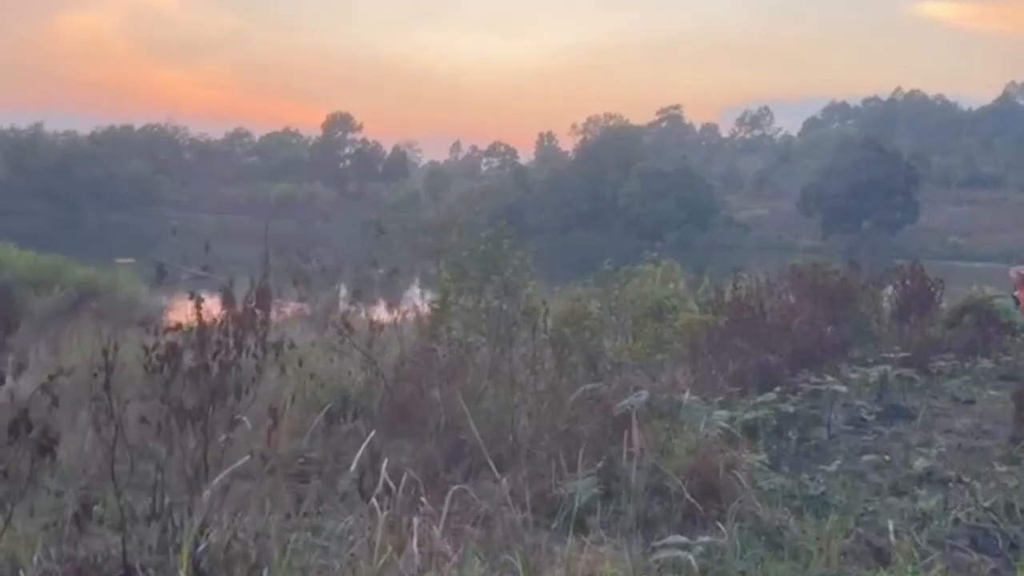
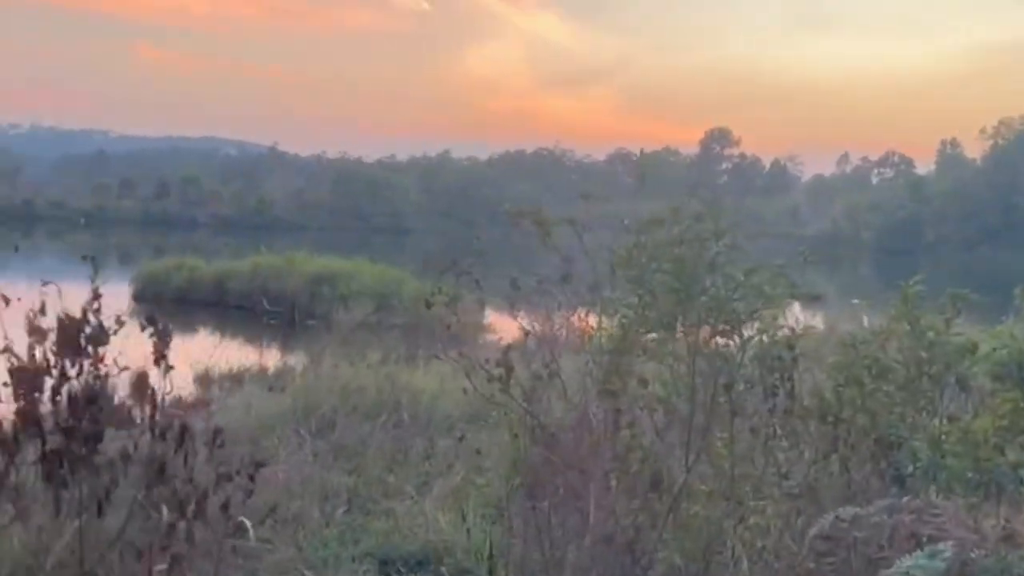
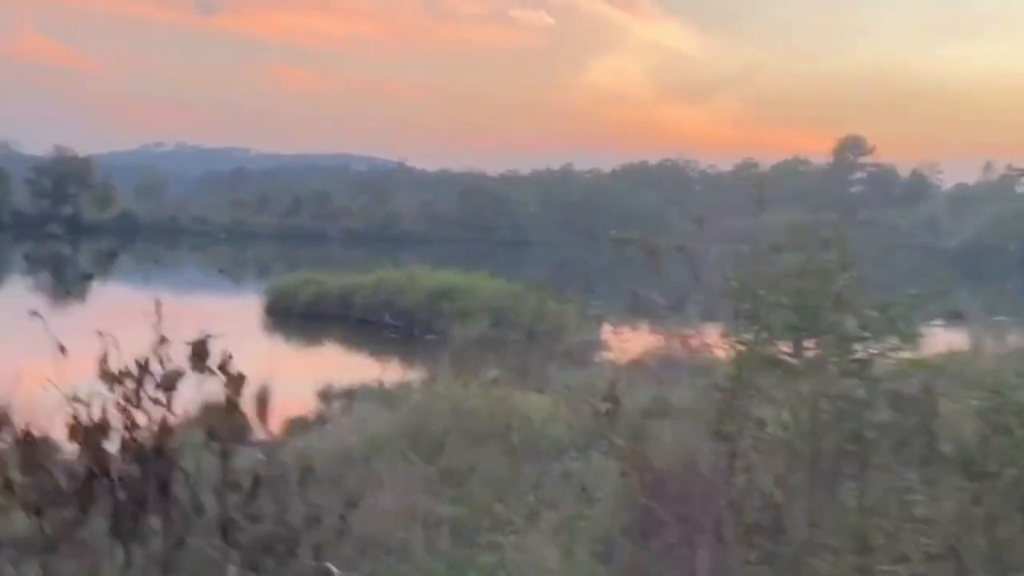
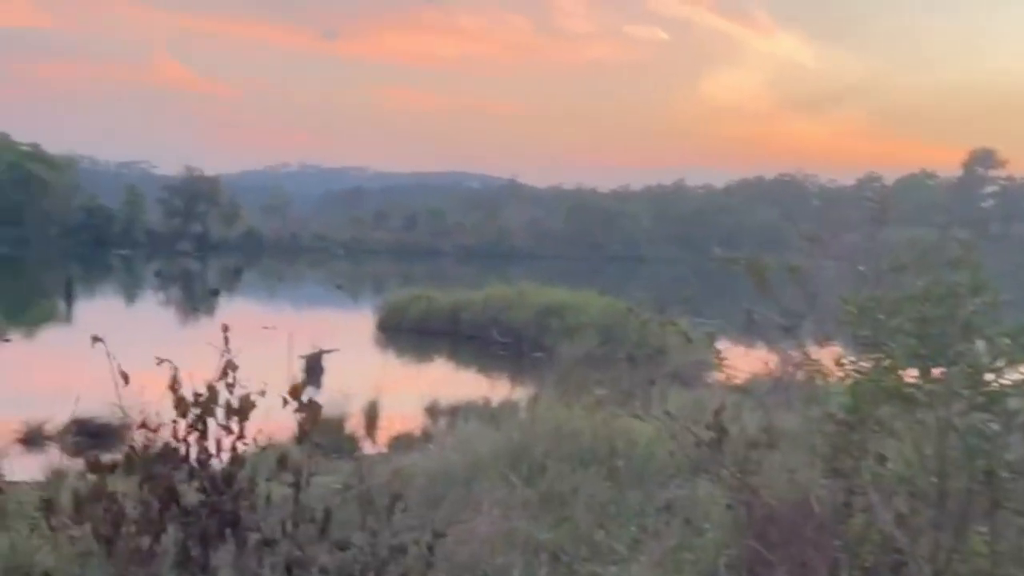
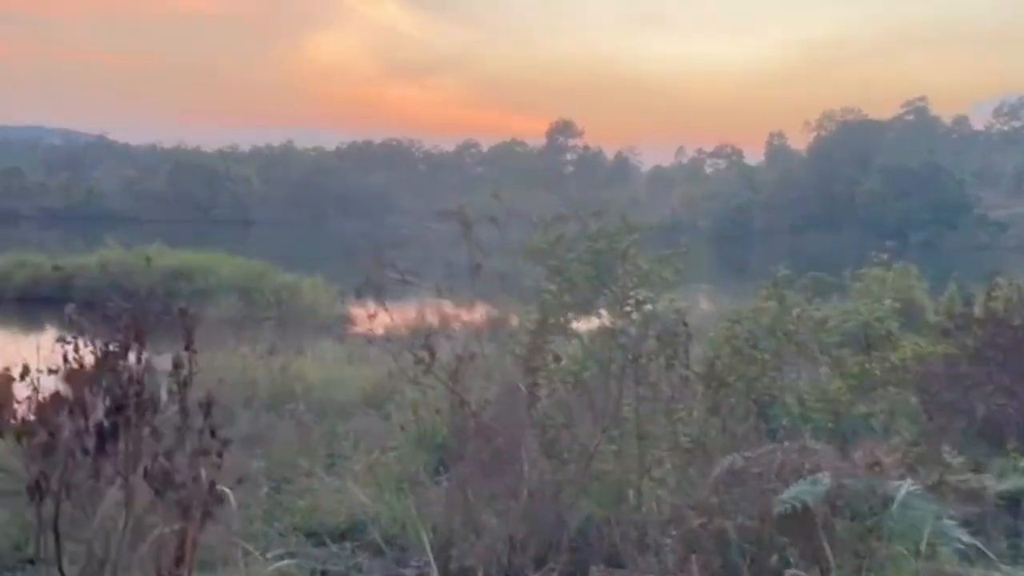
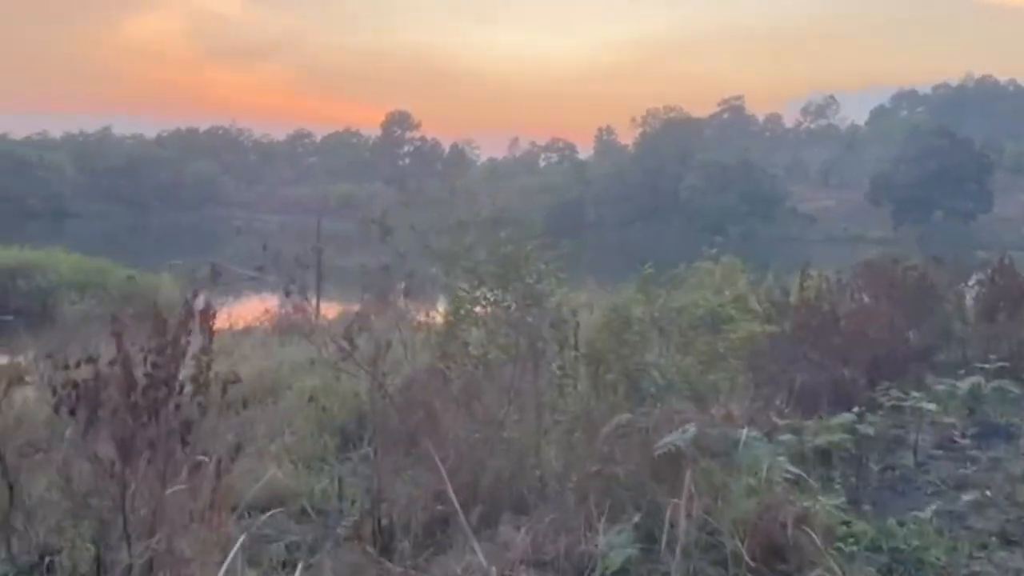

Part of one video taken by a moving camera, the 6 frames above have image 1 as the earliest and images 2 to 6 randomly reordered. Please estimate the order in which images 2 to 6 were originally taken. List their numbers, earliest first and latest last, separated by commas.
6, 5, 2, 3, 4
